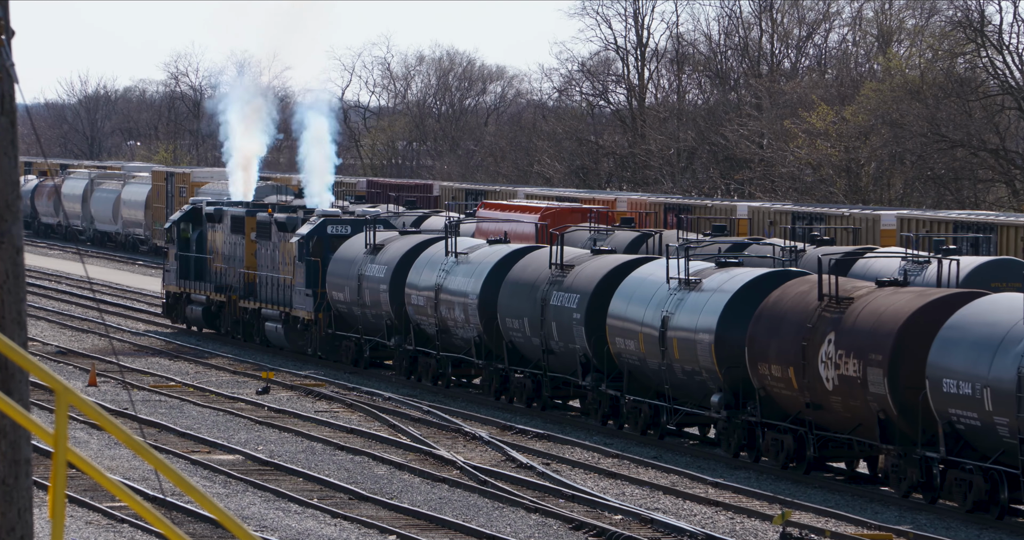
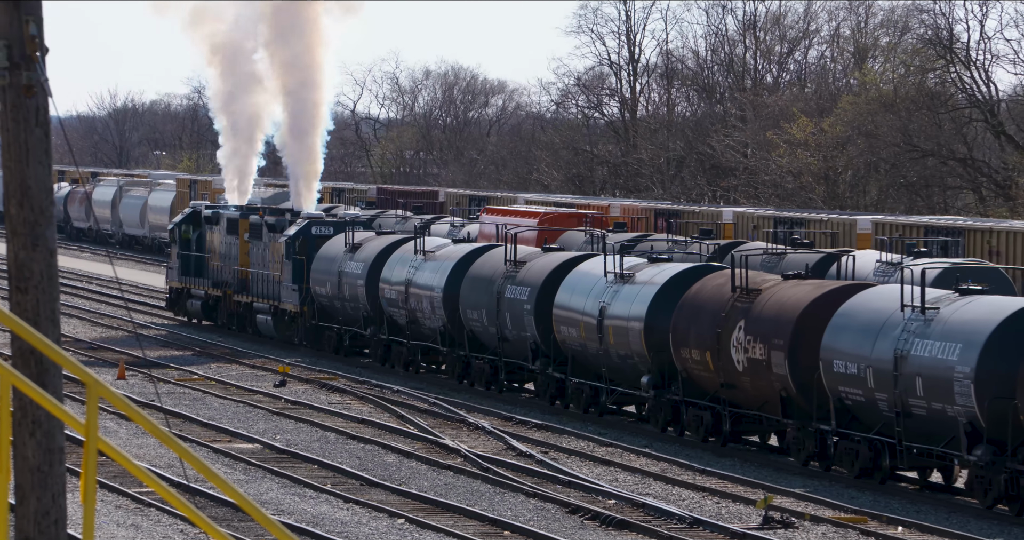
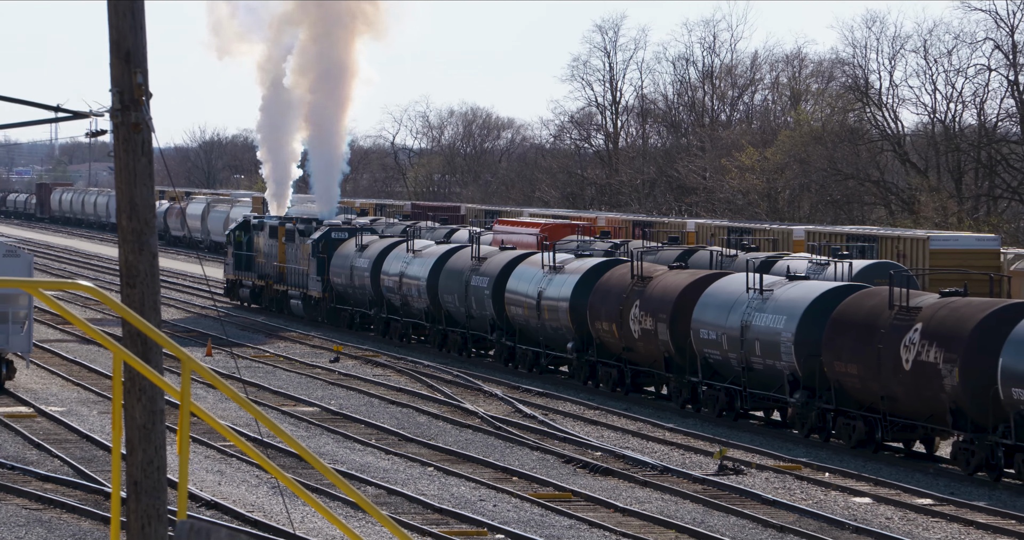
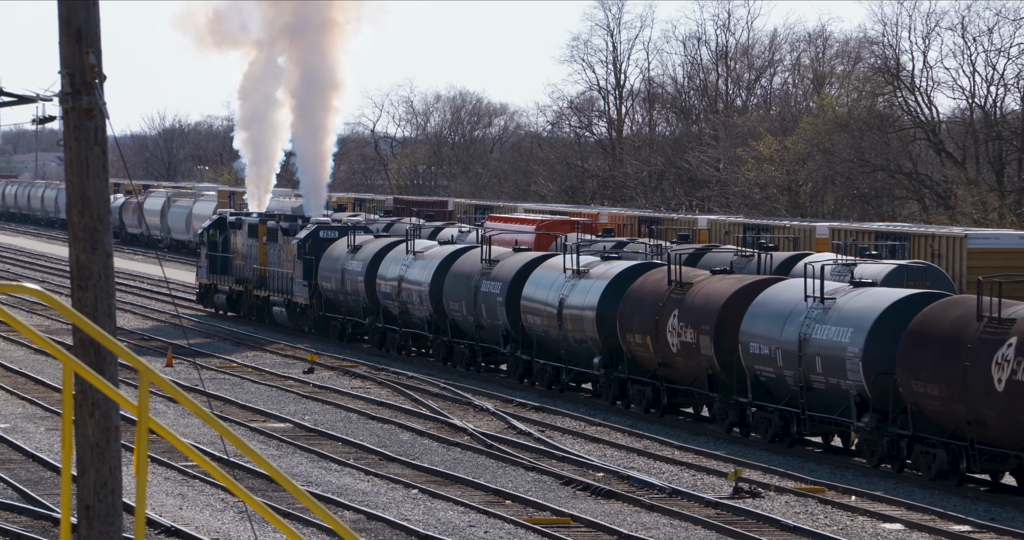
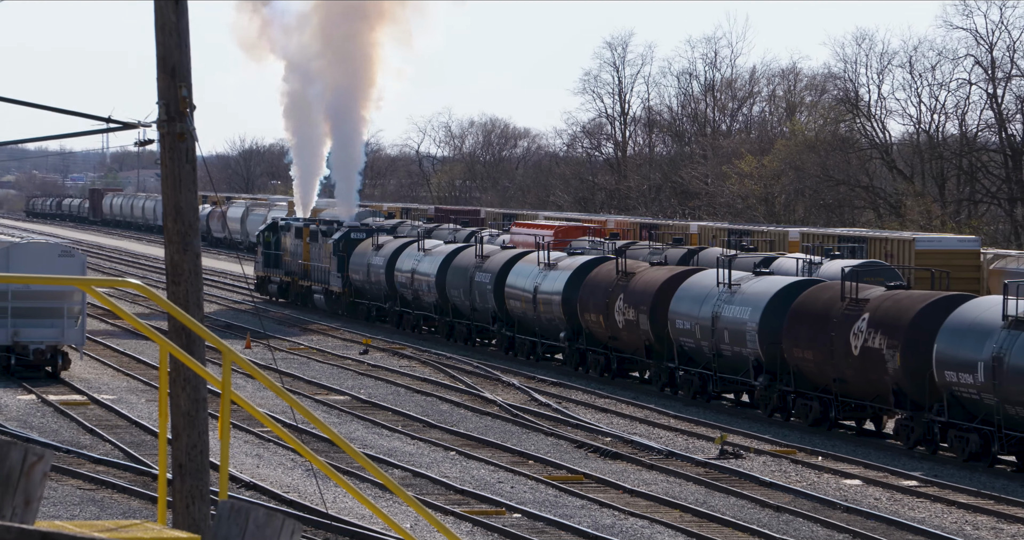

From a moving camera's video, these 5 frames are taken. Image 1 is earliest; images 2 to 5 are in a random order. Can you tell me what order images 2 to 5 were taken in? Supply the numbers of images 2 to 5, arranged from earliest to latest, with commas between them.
2, 4, 3, 5
